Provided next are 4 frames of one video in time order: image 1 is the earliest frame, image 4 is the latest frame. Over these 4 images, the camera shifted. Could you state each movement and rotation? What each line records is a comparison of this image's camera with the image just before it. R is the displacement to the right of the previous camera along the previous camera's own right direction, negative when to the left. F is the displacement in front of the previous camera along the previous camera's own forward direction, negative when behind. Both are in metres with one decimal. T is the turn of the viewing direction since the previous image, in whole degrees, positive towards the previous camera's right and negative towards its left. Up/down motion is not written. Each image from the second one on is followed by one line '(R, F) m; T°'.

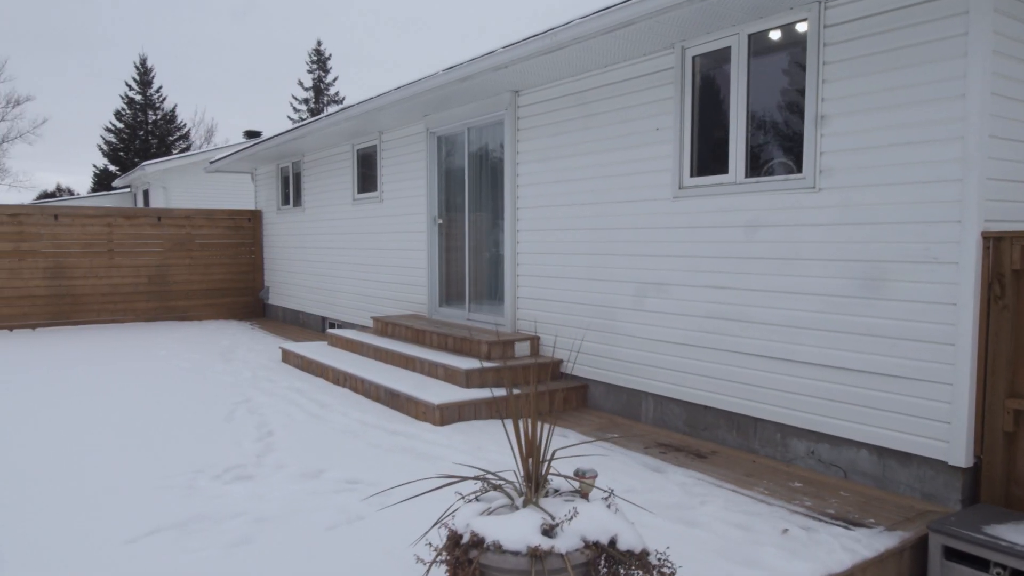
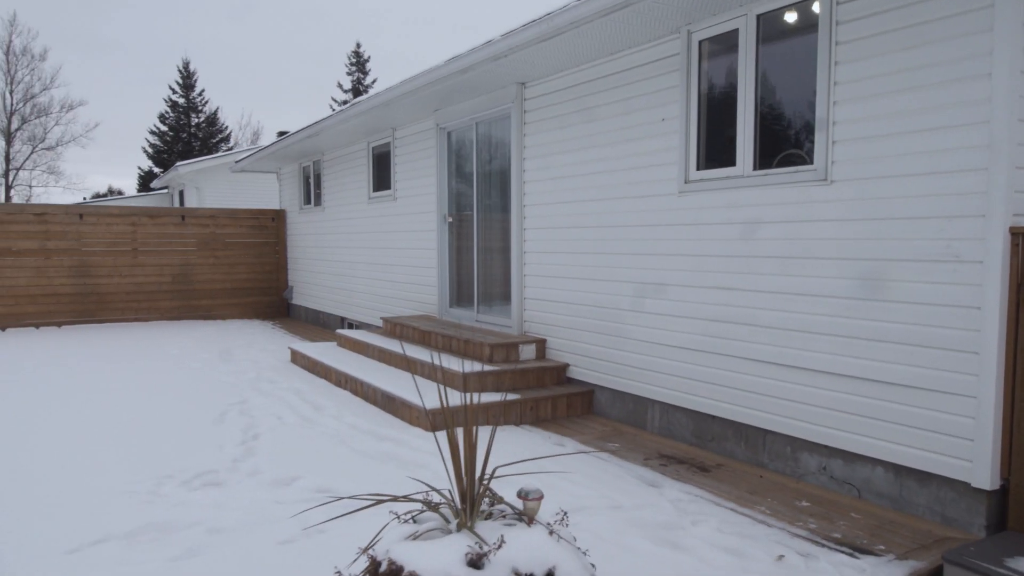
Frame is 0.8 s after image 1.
(+0.6, +0.5) m; -3°
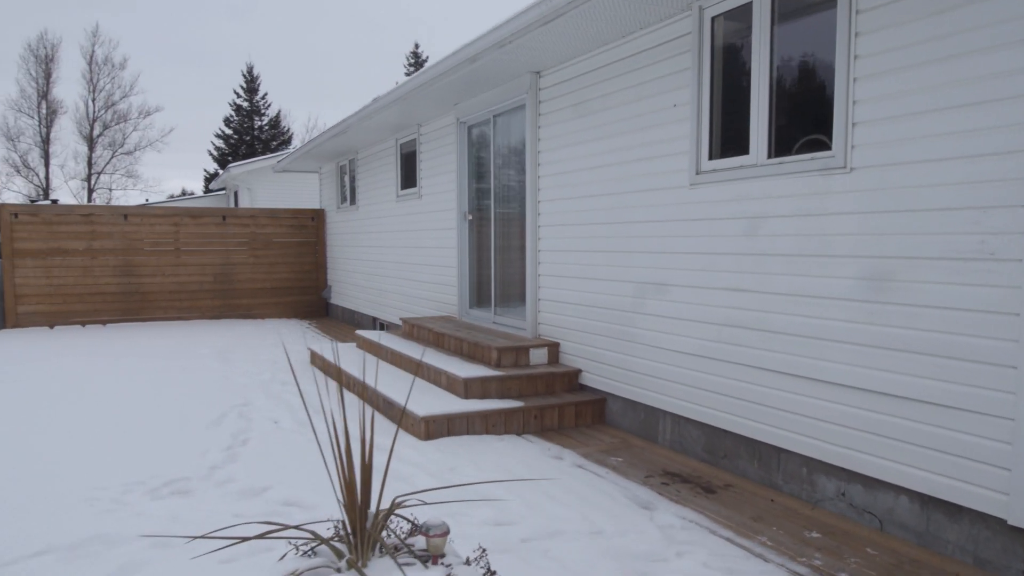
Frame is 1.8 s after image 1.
(+0.9, +0.7) m; -5°
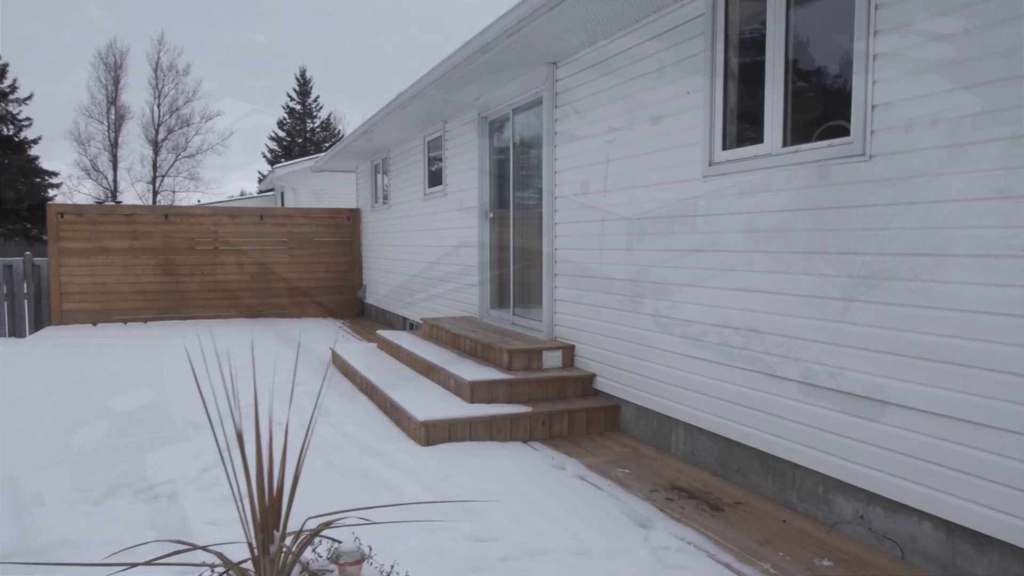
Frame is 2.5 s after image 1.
(+0.6, +0.5) m; -4°
